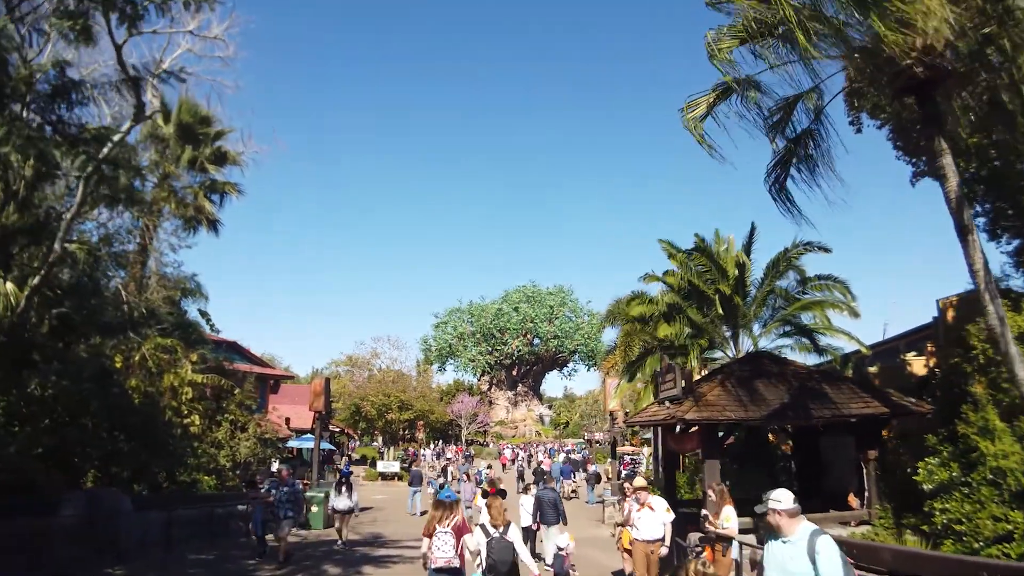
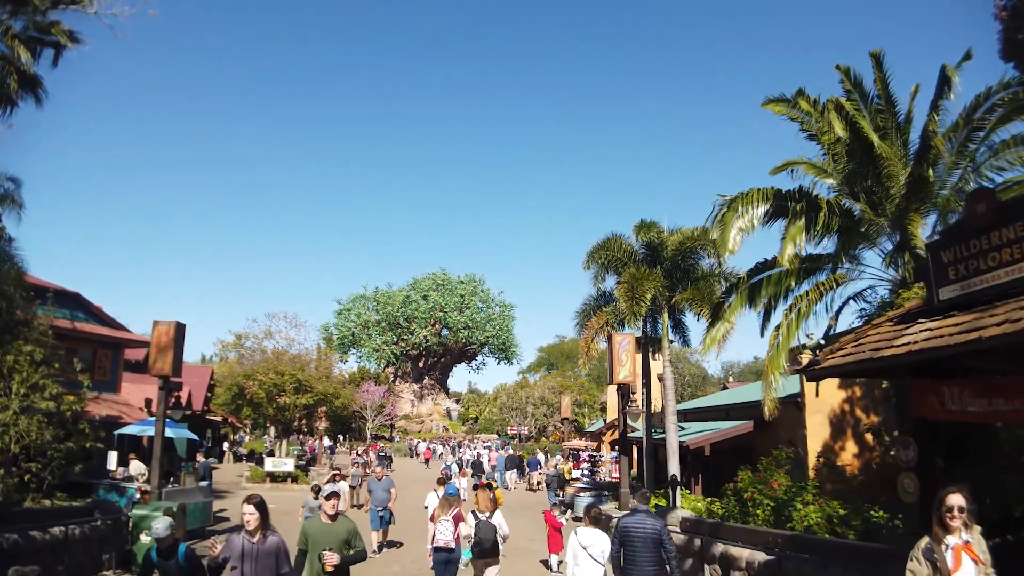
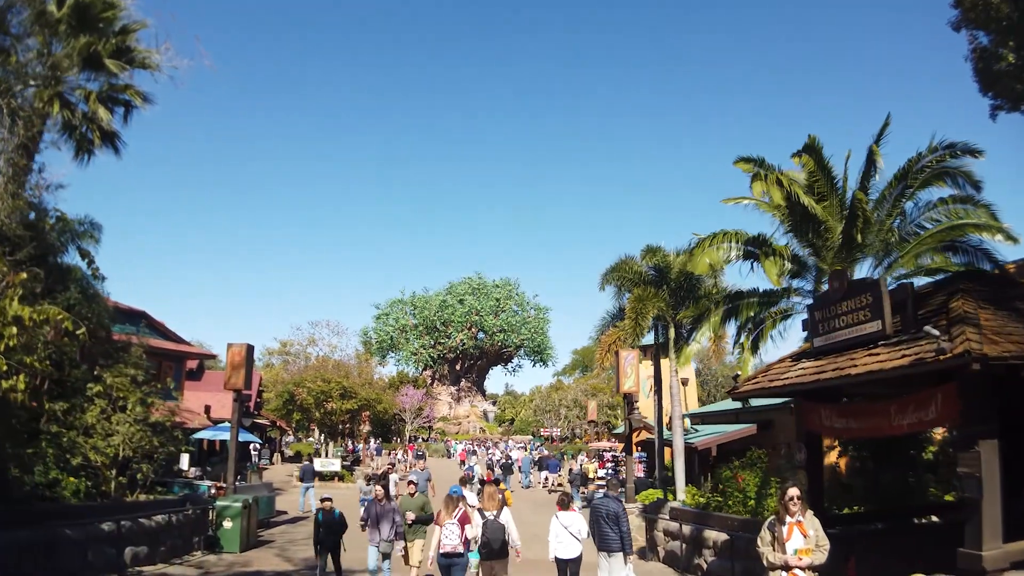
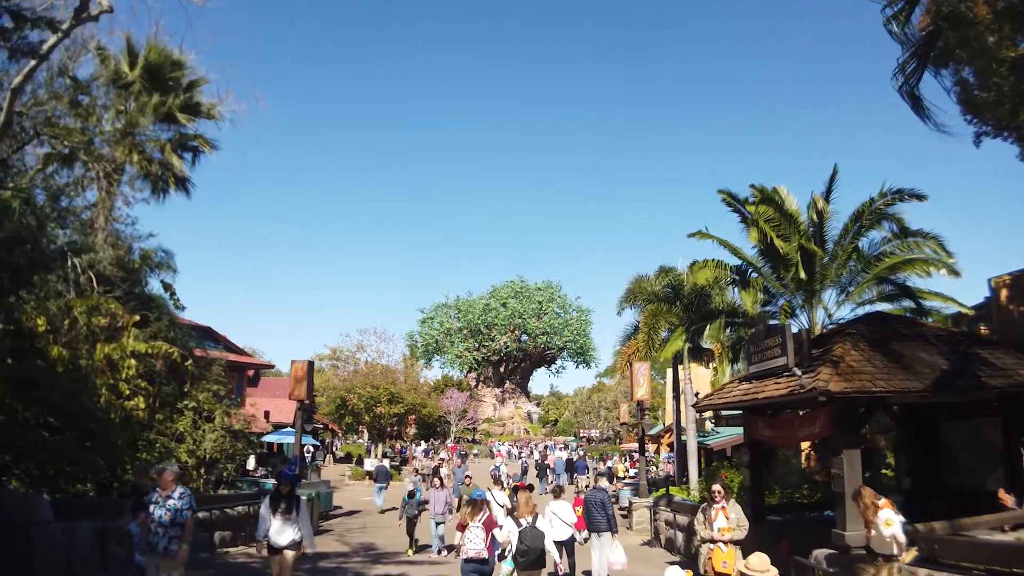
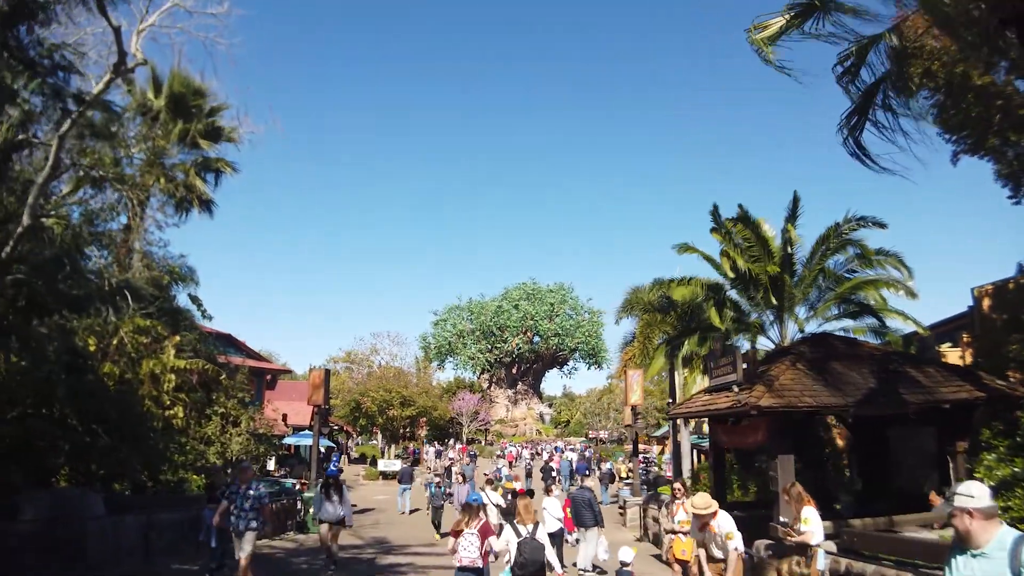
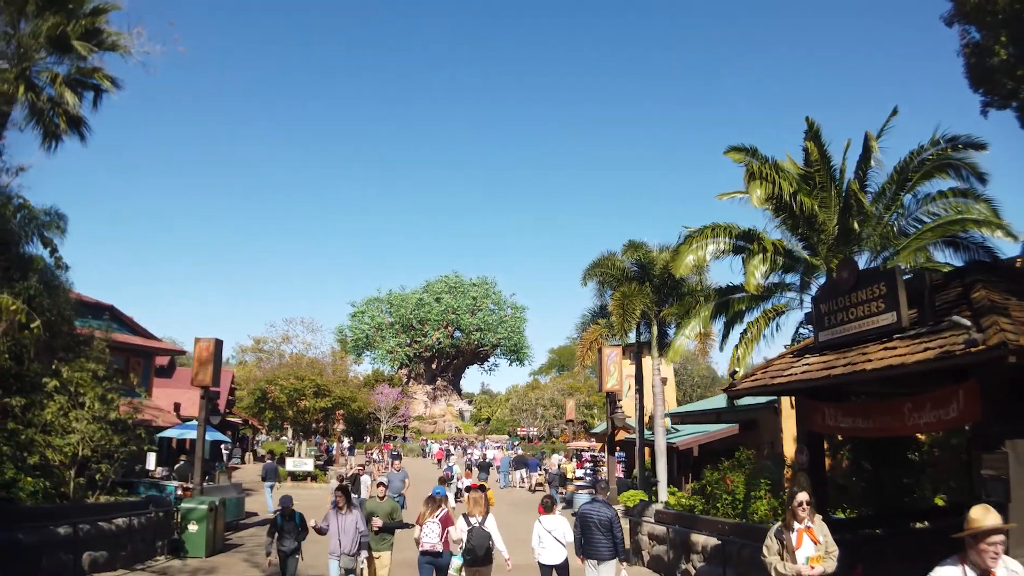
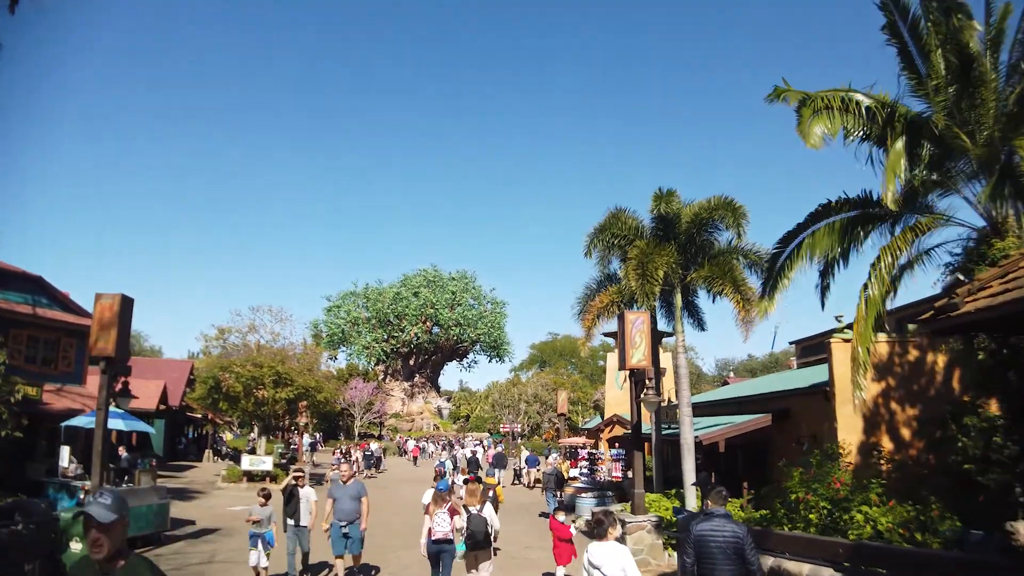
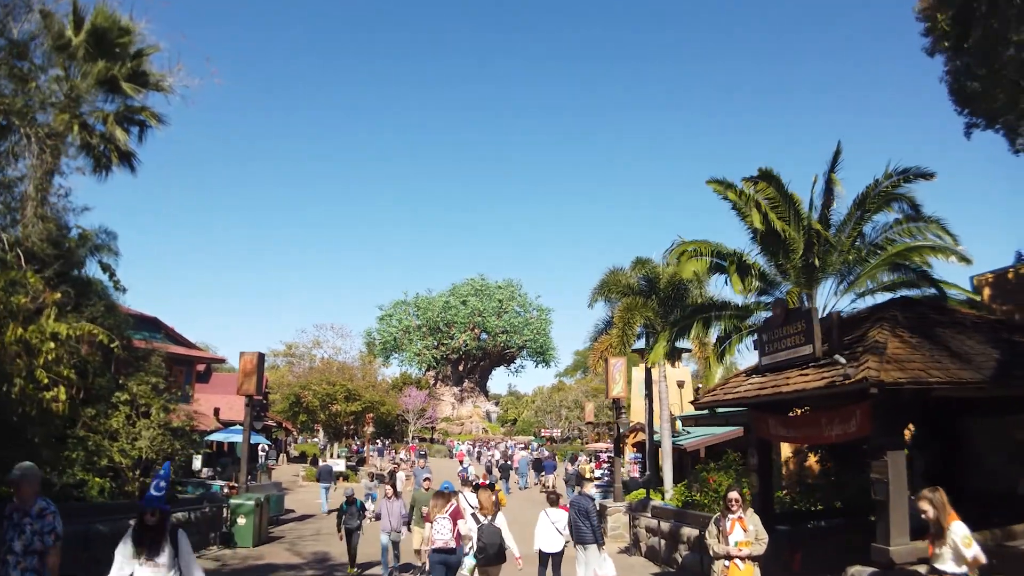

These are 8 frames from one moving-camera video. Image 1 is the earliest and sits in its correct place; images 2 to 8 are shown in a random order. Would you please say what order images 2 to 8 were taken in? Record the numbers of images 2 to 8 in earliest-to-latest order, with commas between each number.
5, 4, 8, 3, 6, 2, 7
